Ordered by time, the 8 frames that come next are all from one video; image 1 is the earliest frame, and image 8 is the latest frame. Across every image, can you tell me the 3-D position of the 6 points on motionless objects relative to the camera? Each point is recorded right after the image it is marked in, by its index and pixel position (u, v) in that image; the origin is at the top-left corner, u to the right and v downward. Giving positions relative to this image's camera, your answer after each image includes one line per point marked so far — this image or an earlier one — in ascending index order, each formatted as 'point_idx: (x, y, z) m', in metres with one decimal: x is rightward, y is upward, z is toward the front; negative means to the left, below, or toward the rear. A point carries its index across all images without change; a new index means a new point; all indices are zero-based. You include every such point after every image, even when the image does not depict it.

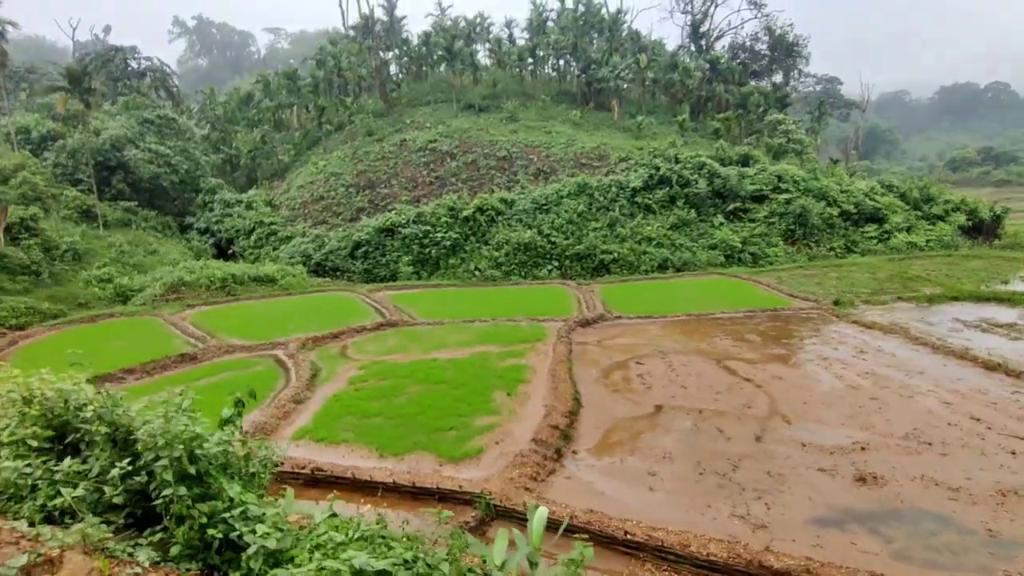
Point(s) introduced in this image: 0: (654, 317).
0: (+4.7, -1.0, +18.5) m
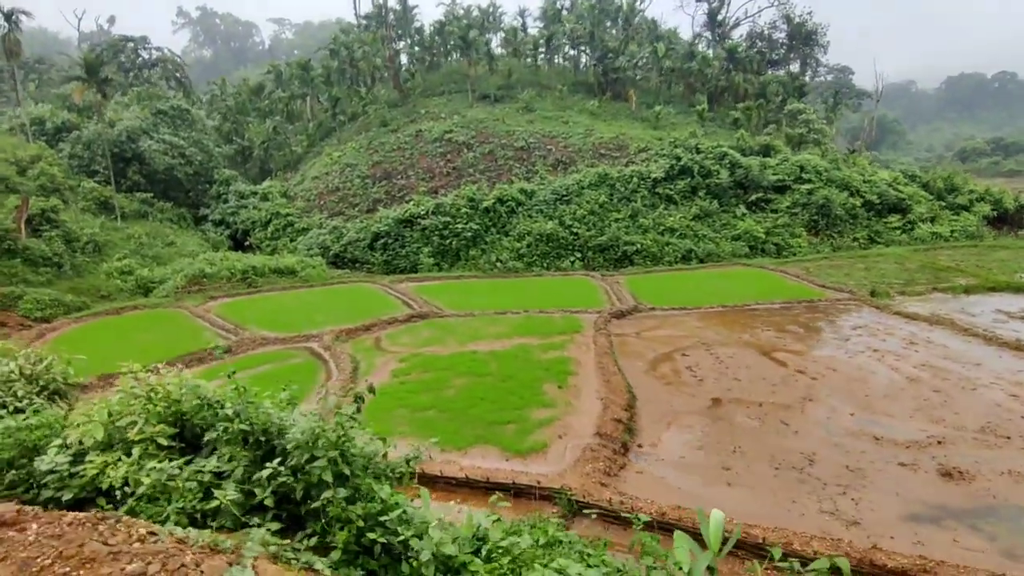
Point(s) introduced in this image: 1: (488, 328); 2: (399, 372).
0: (+5.7, -0.7, +18.3) m
1: (-0.7, -1.2, +17.0) m
2: (-2.7, -2.0, +13.5) m
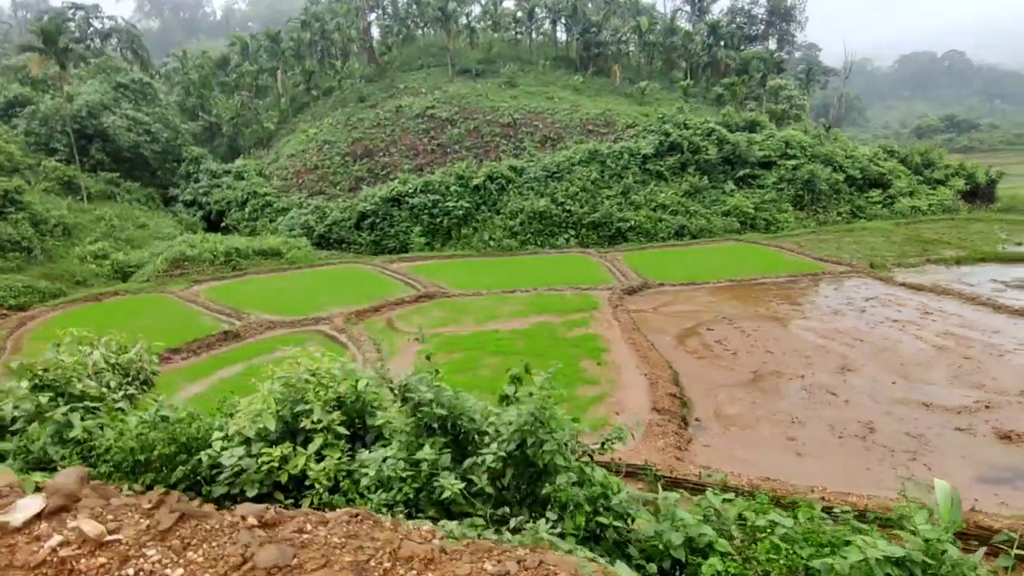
0: (+6.1, +0.1, +18.5) m
1: (-0.3, -0.6, +16.8) m
2: (-2.0, -1.5, +13.2) m
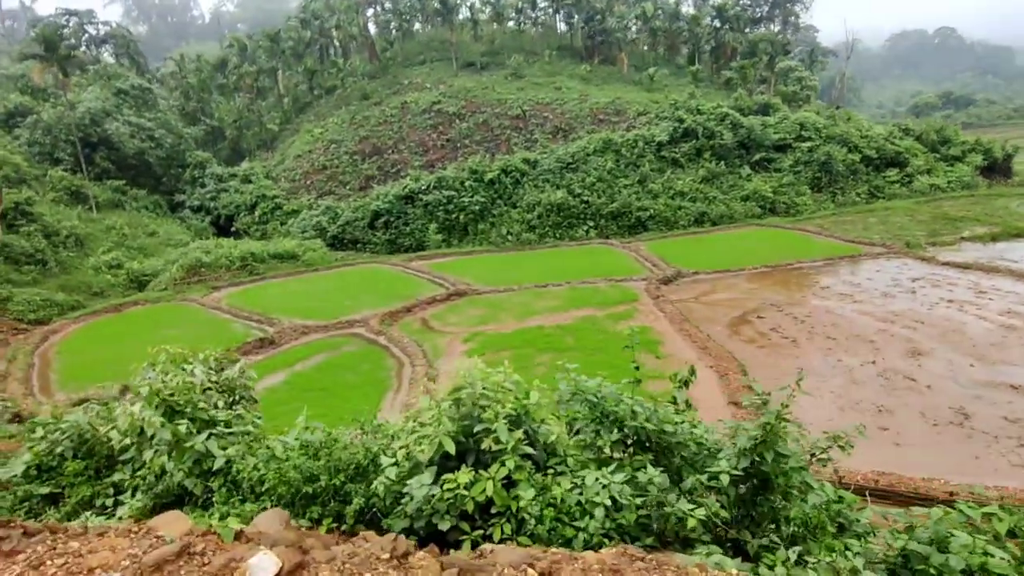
0: (+7.1, +0.5, +18.2) m
1: (+0.8, -0.4, +16.5) m
2: (-0.9, -1.5, +12.9) m
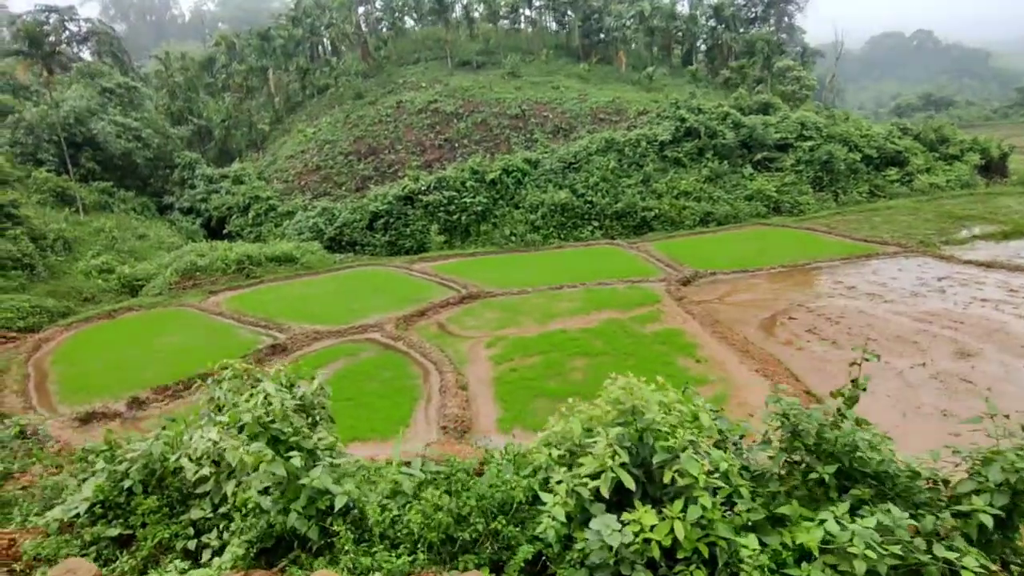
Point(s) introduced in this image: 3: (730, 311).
0: (+7.6, +0.5, +17.9) m
1: (+1.3, -0.5, +16.1) m
2: (-0.3, -1.5, +12.4) m
3: (+5.4, -0.6, +14.2) m
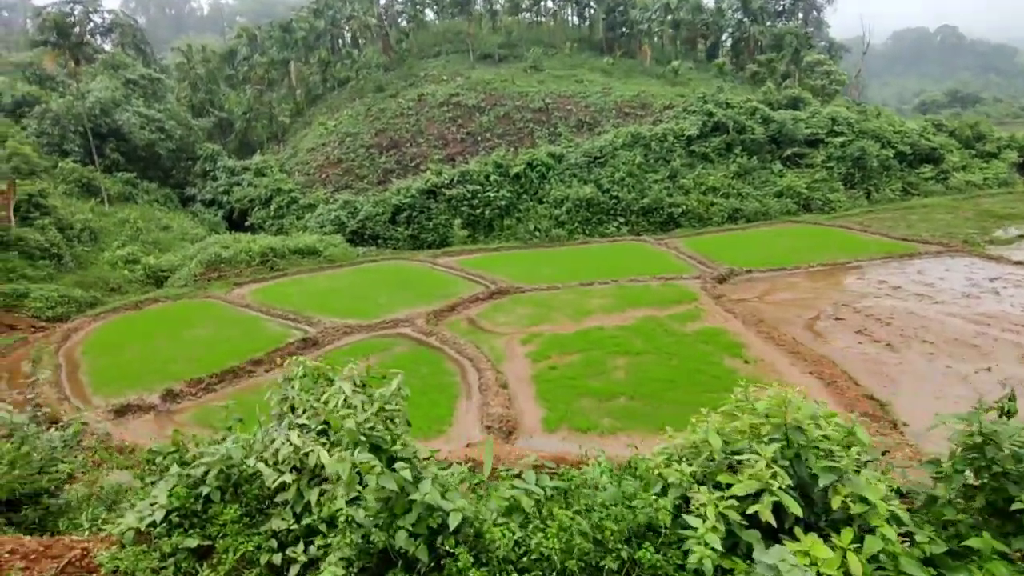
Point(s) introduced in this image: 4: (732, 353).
0: (+8.5, +0.6, +17.4) m
1: (+2.2, -0.4, +15.7) m
2: (+0.5, -1.4, +12.1) m
3: (+6.3, -0.6, +13.7) m
4: (+4.3, -1.3, +11.1) m
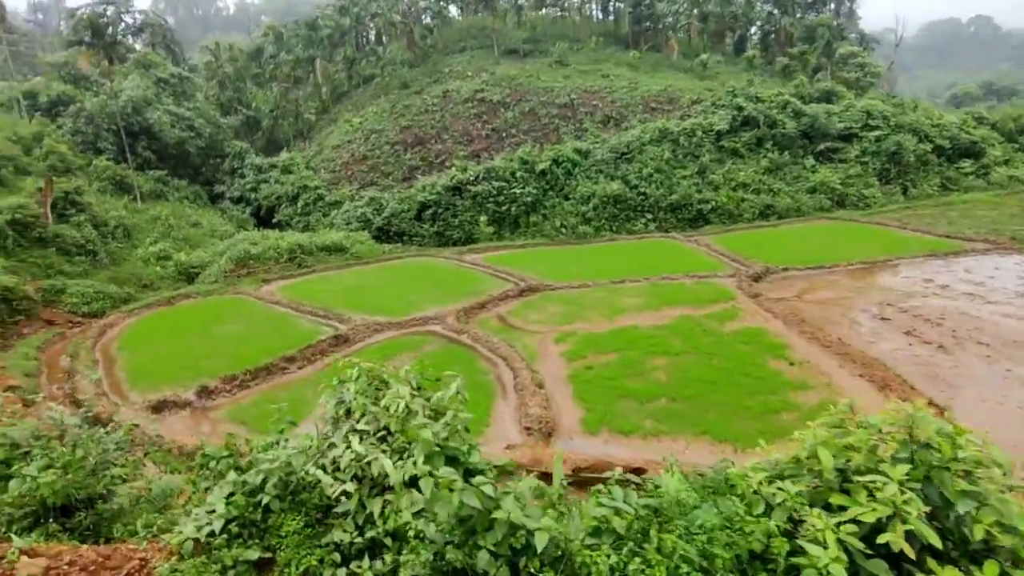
0: (+9.4, +0.6, +16.9) m
1: (+3.1, -0.3, +15.4) m
2: (+1.2, -1.4, +11.9) m
3: (+7.1, -0.5, +13.3) m
4: (+5.0, -1.3, +10.7) m
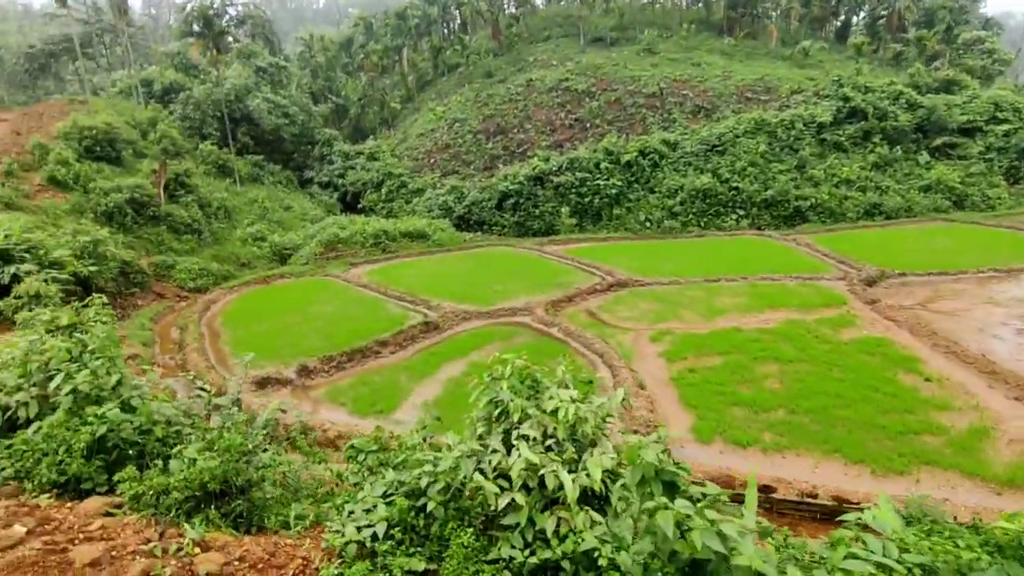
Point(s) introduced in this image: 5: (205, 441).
0: (+11.9, +0.4, +15.4) m
1: (+5.4, -0.3, +14.6) m
2: (+3.2, -1.3, +11.3) m
3: (+9.2, -0.7, +12.1) m
4: (+6.8, -1.4, +9.7) m
5: (-2.7, -1.3, +5.0) m
